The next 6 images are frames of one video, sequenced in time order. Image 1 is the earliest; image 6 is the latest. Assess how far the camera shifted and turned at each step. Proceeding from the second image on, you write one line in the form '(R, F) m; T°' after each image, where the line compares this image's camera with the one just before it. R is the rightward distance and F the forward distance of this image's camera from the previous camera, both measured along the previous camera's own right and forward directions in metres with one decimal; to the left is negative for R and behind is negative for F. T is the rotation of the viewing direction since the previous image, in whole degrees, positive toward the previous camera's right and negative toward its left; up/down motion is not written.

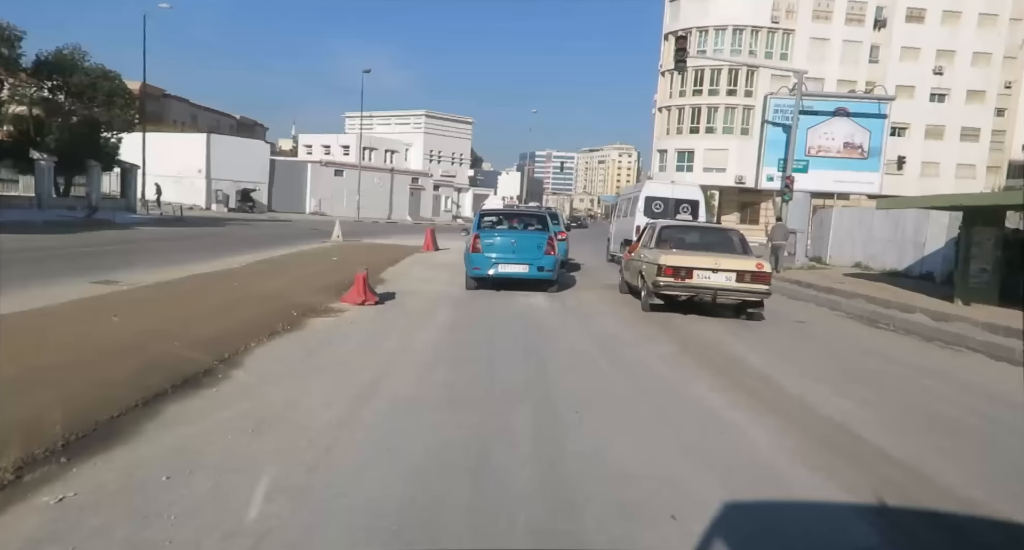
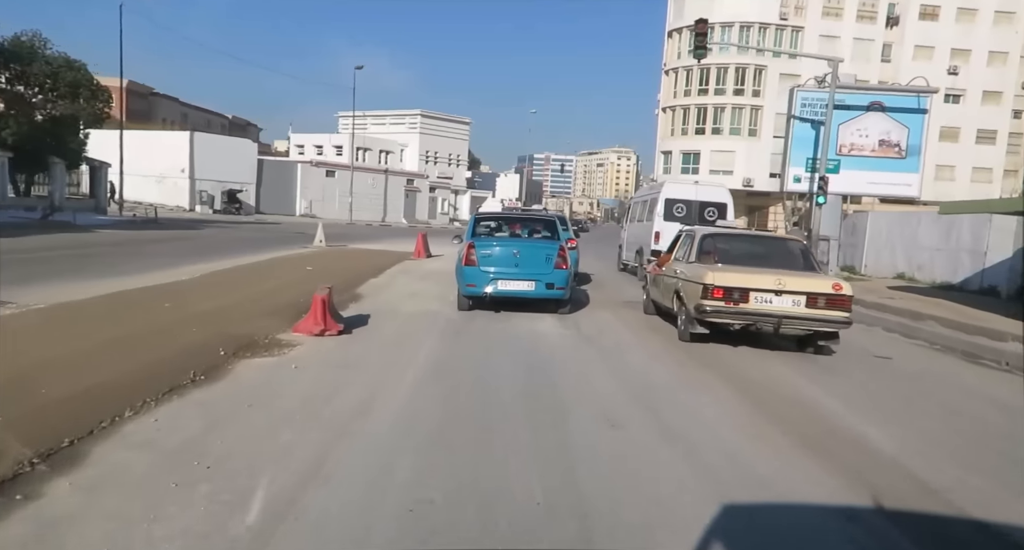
(-0.1, +2.0) m; 0°
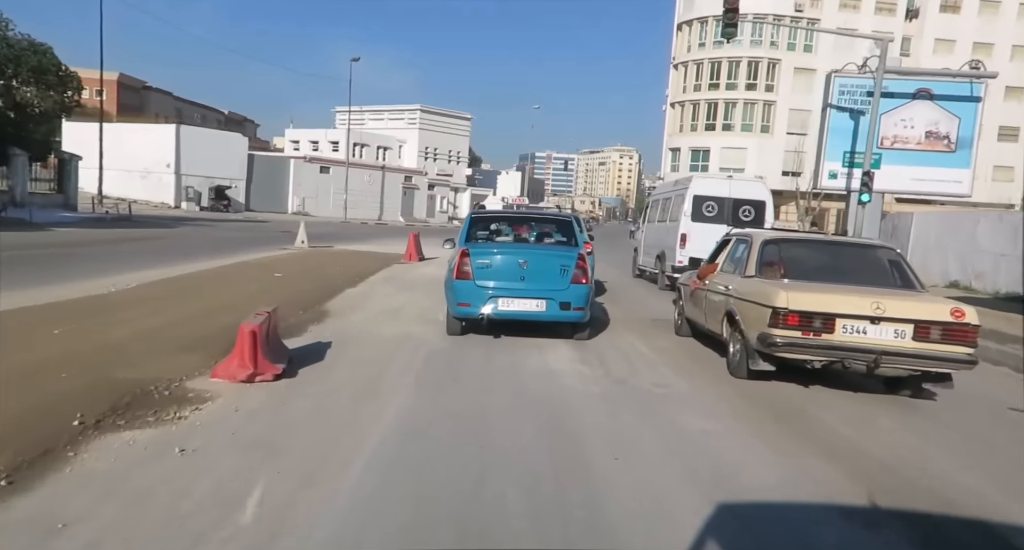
(0.0, +1.9) m; 0°
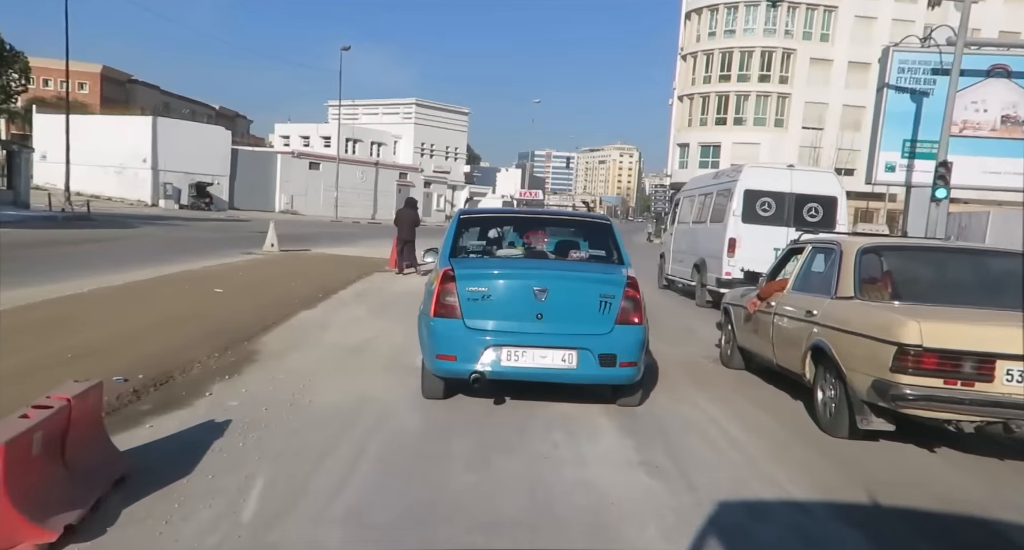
(-0.1, +2.4) m; 0°
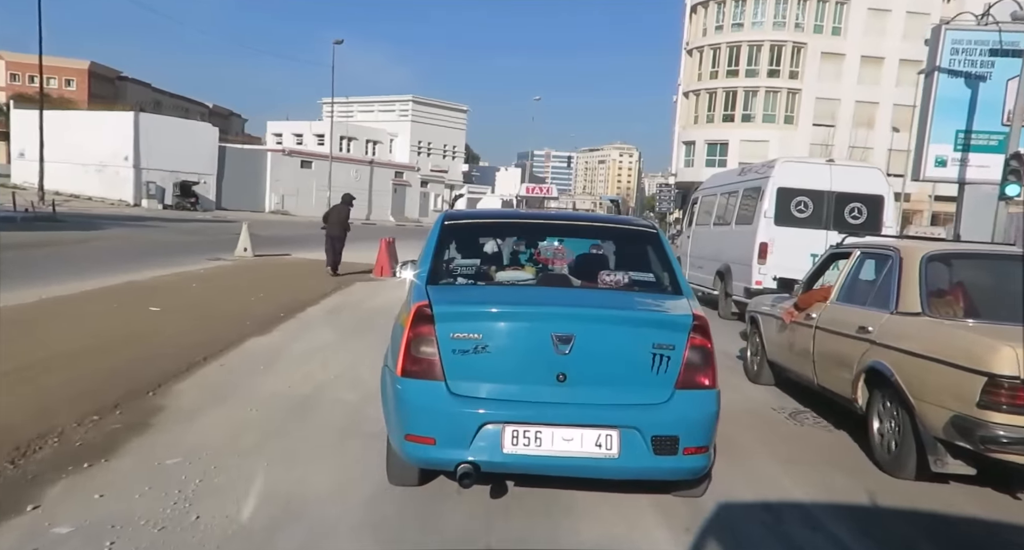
(0.0, +1.7) m; 0°
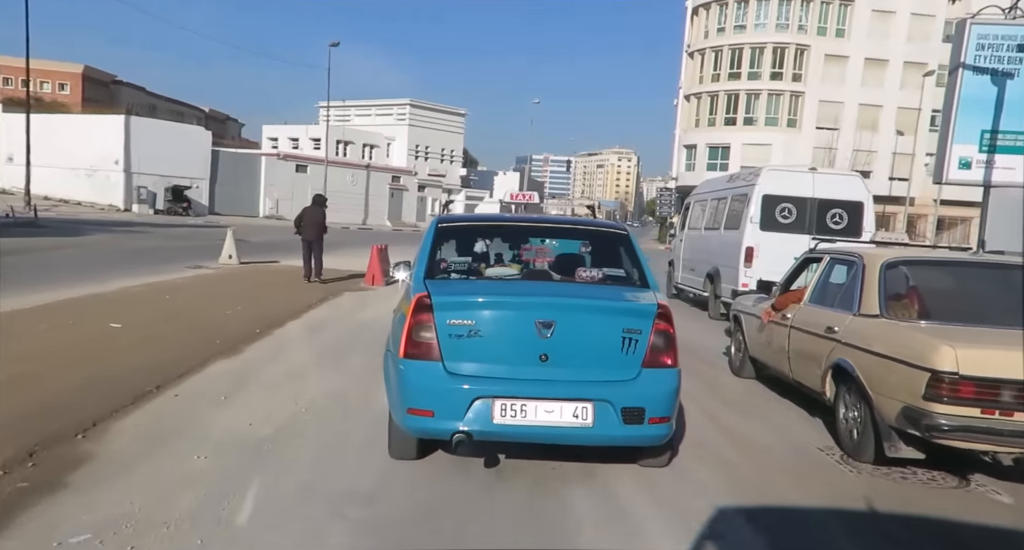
(0.0, +0.7) m; 0°
